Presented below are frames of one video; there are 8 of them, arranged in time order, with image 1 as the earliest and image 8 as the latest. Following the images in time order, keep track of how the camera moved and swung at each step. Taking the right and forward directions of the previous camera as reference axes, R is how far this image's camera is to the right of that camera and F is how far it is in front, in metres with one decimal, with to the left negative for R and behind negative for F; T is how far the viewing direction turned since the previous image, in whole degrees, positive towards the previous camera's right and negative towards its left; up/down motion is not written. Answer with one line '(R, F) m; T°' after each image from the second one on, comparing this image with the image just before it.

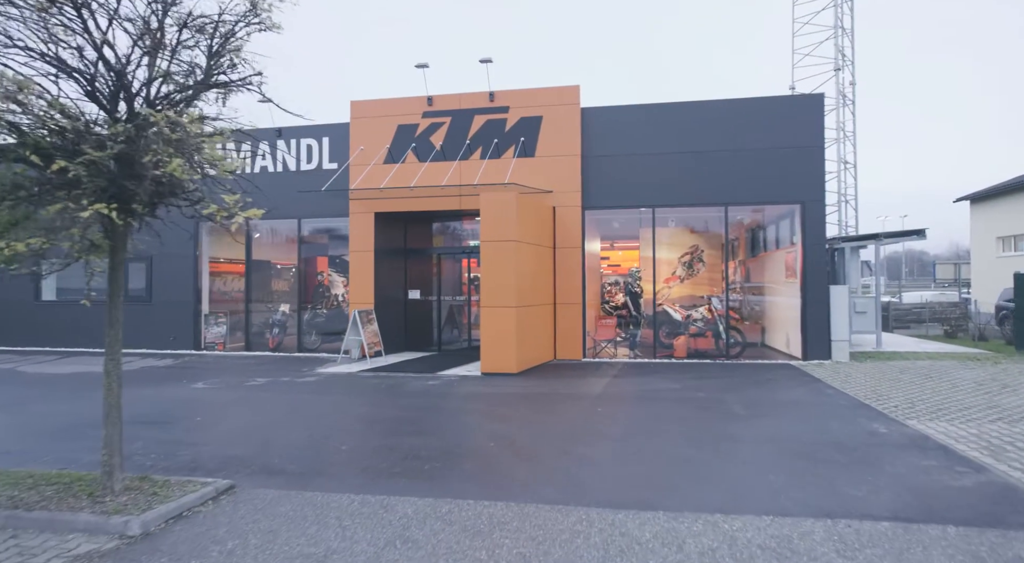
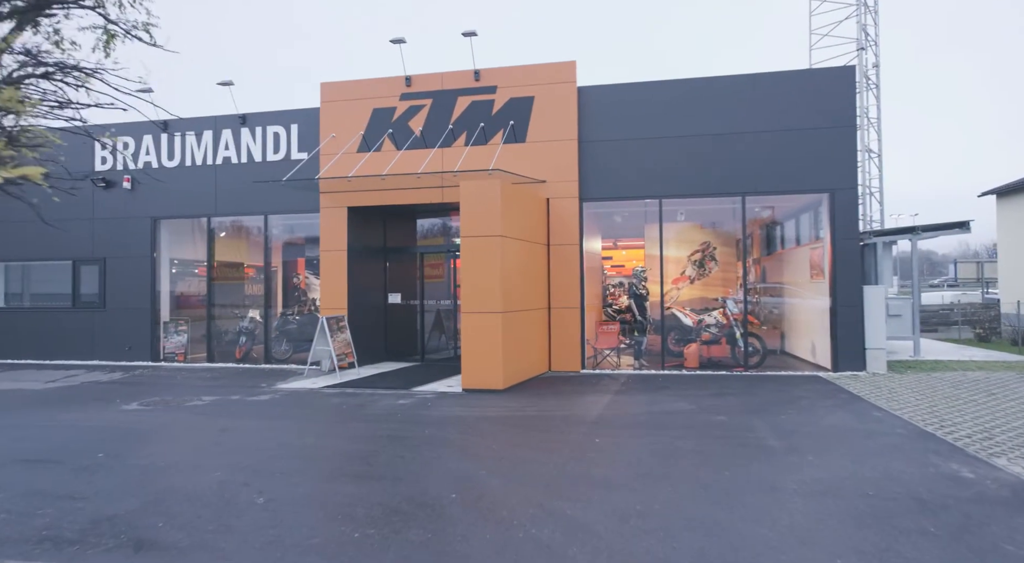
(+0.3, +1.7) m; 0°
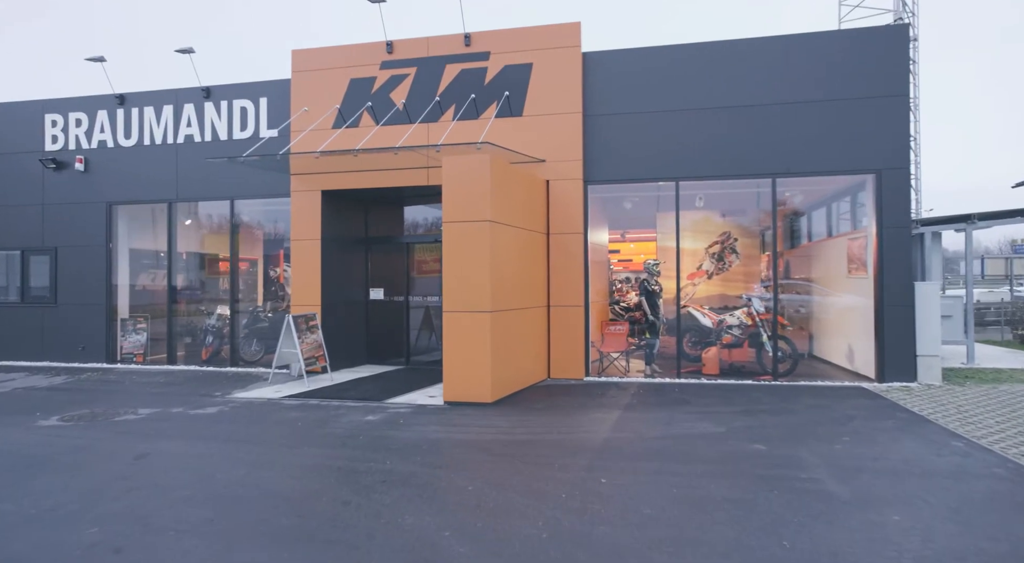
(+0.2, +1.7) m; -1°
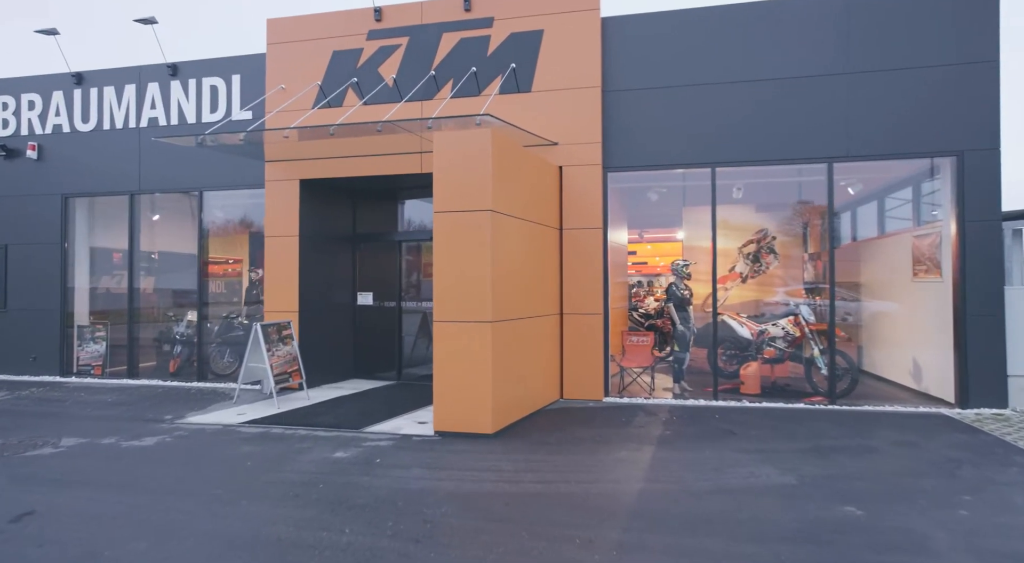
(0.0, +1.7) m; -1°
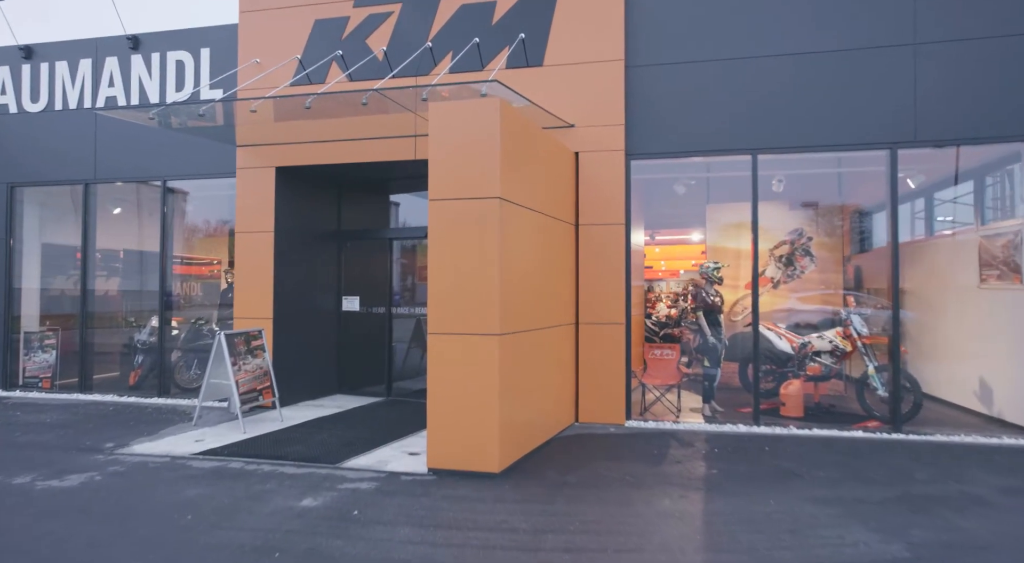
(-0.2, +1.4) m; 0°
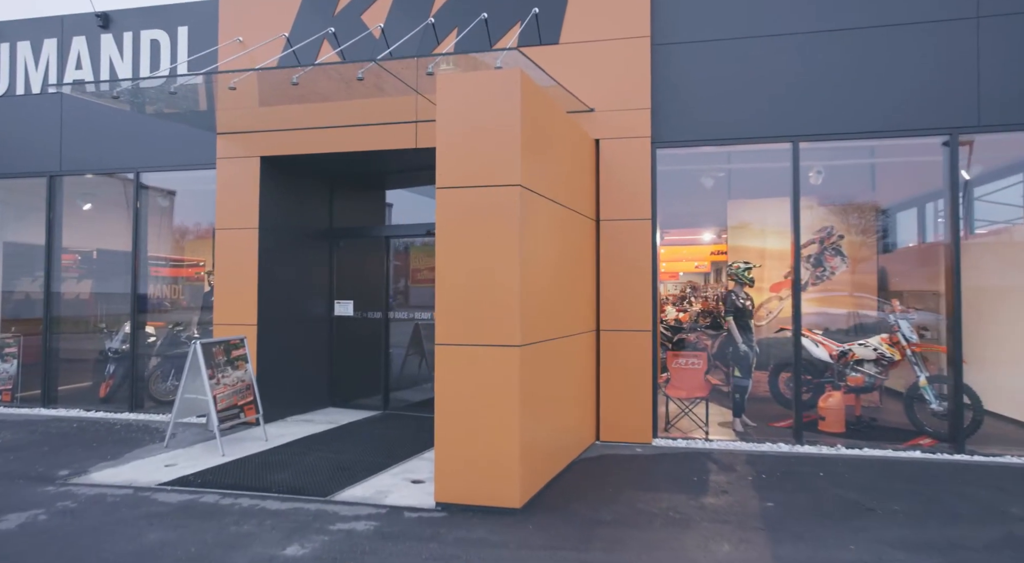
(-0.2, +0.9) m; +1°
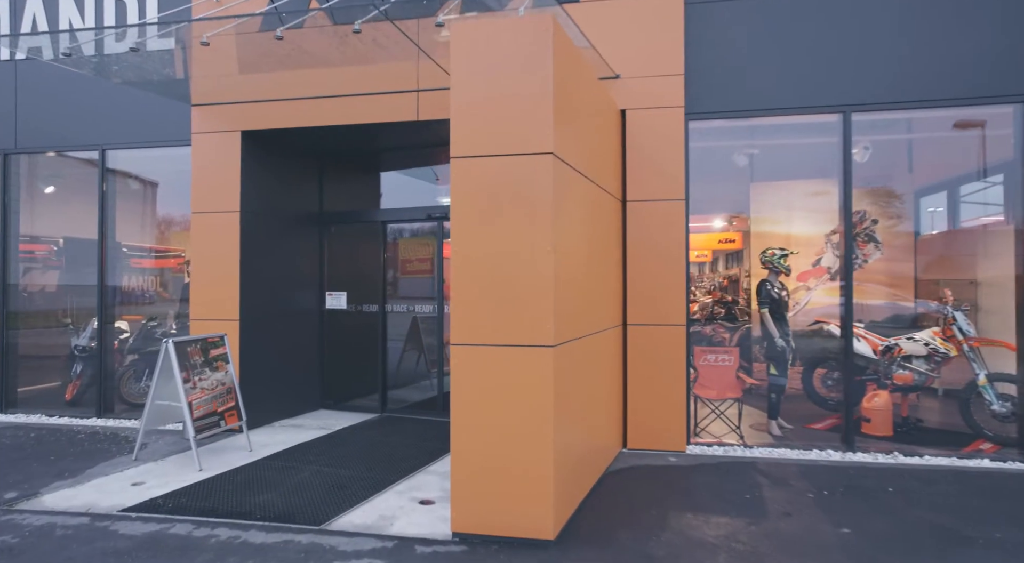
(-0.3, +0.9) m; +1°
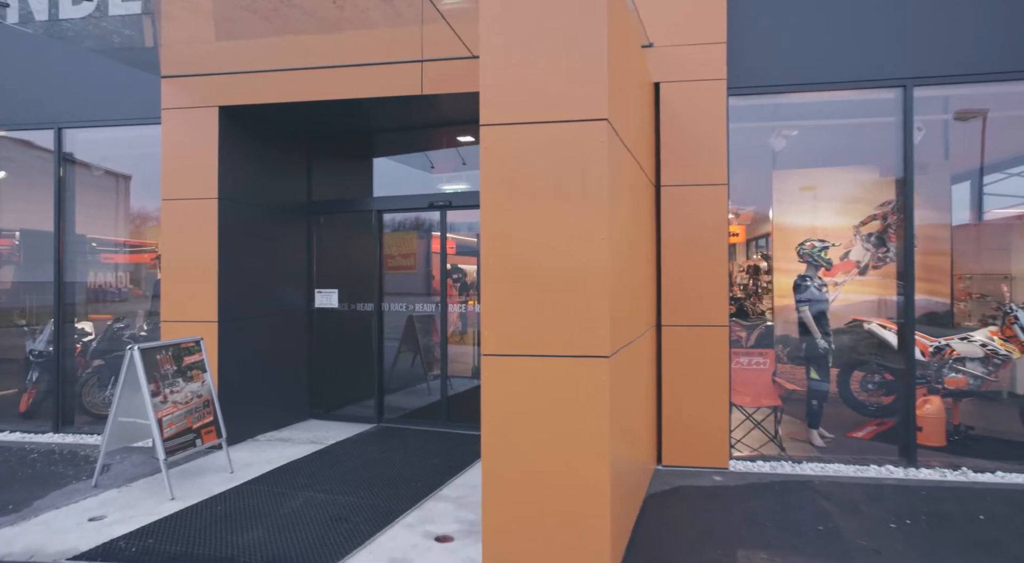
(-0.3, +0.8) m; +2°
